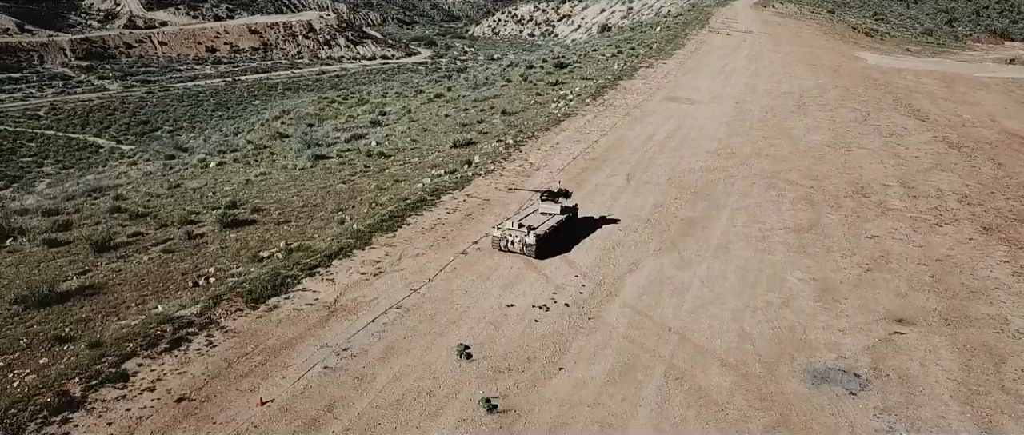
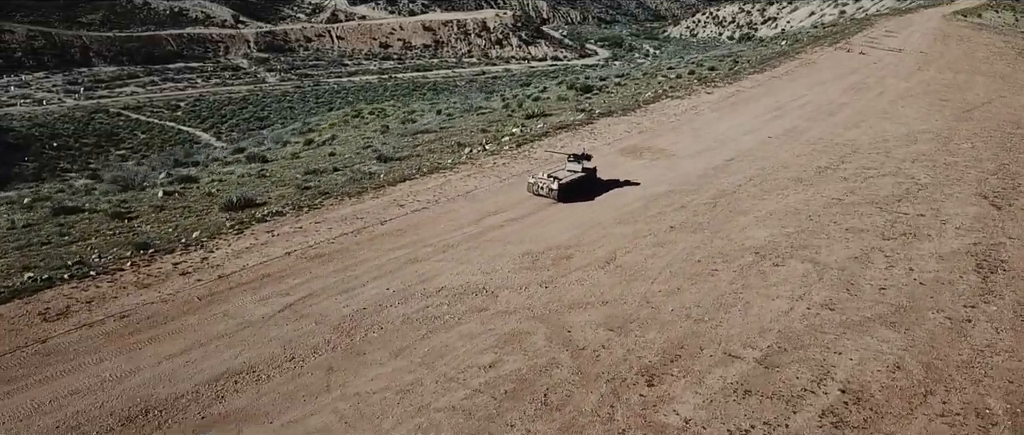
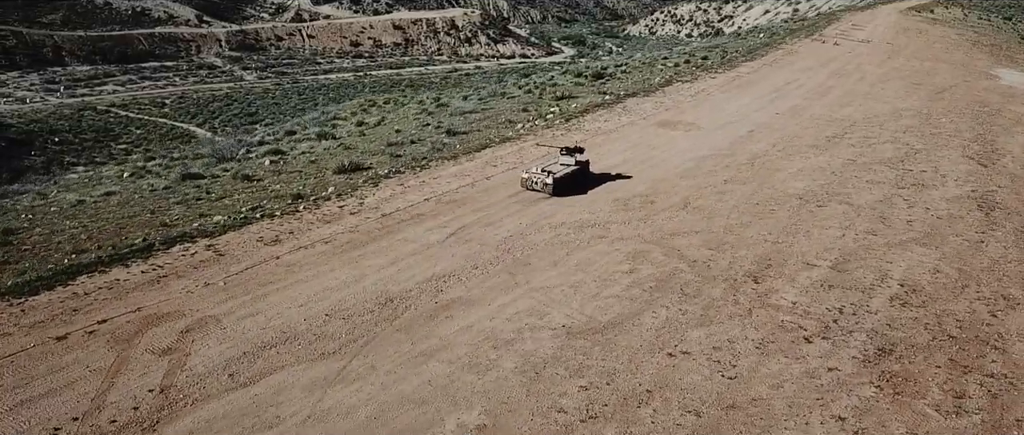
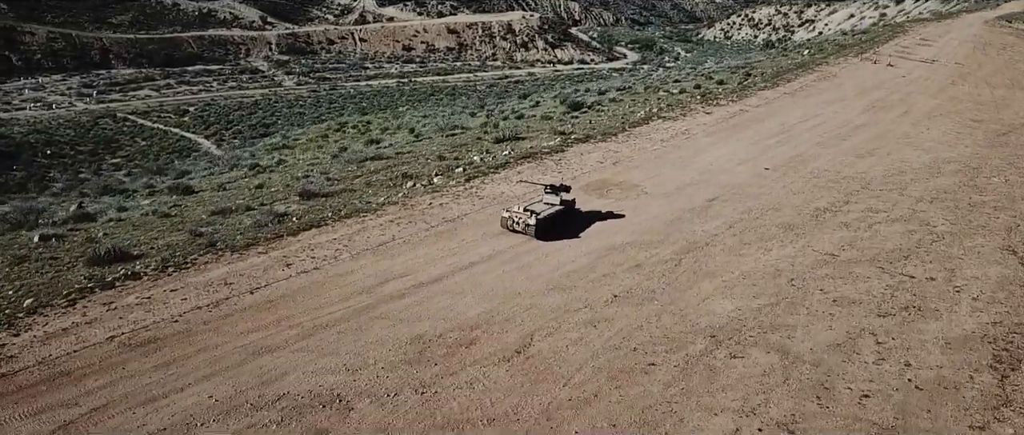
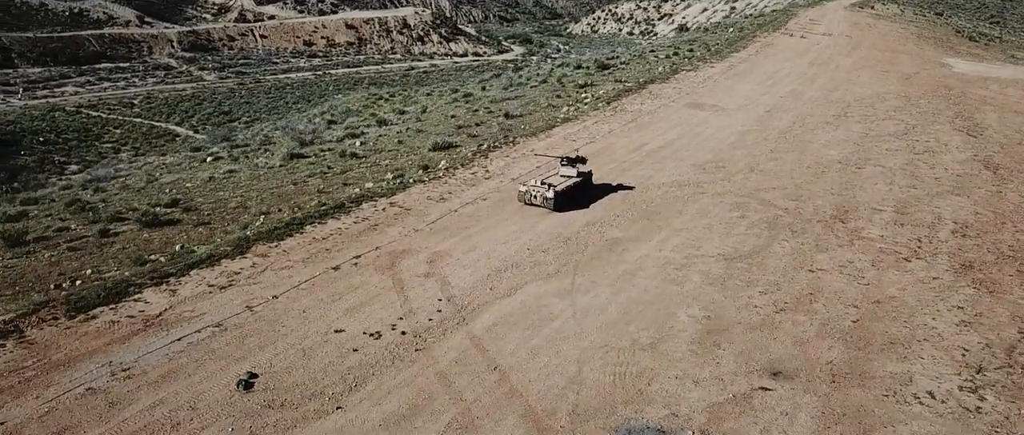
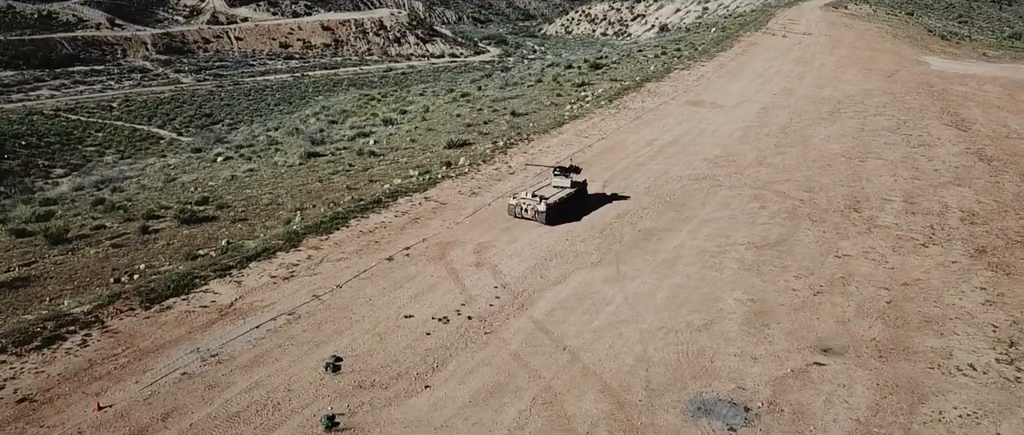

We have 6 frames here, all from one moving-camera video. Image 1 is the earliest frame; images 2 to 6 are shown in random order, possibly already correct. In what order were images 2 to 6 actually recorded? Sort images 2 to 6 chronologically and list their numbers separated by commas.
6, 5, 3, 2, 4
